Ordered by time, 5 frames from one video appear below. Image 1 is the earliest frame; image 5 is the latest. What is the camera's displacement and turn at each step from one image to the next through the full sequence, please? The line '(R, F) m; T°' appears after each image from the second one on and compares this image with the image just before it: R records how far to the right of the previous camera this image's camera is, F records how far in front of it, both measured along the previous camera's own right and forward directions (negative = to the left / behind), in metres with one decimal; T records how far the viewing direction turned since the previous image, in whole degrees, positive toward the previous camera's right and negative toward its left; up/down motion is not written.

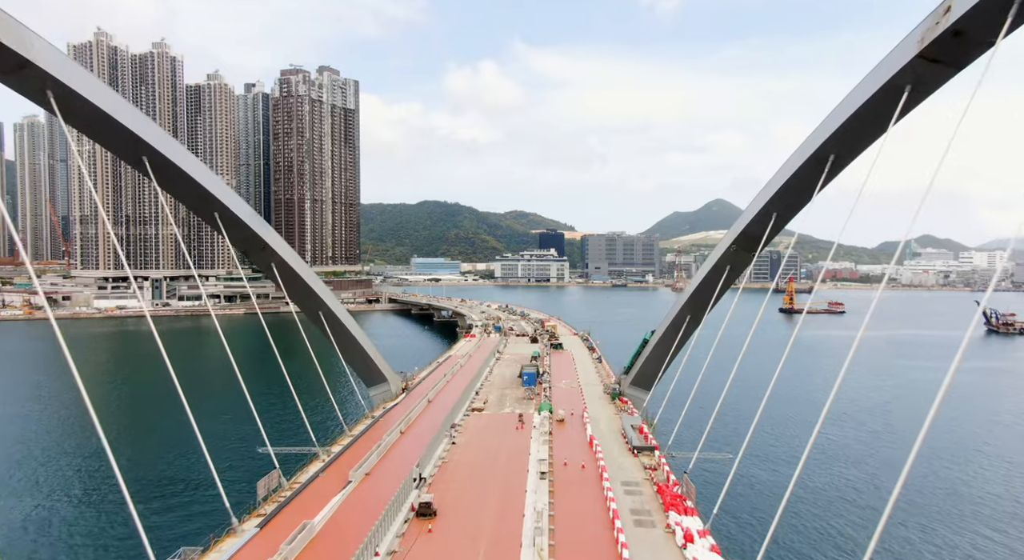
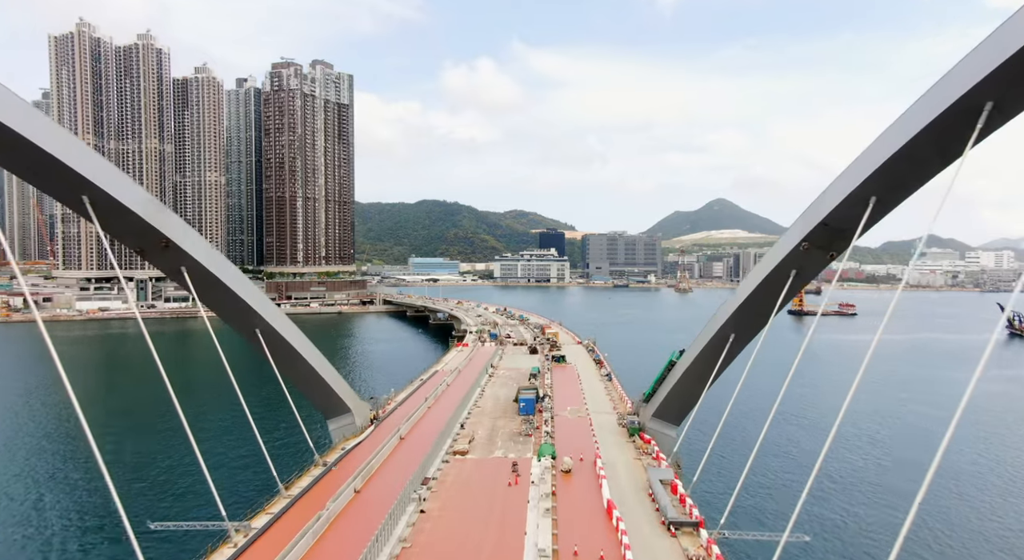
(+0.1, +2.1) m; 0°
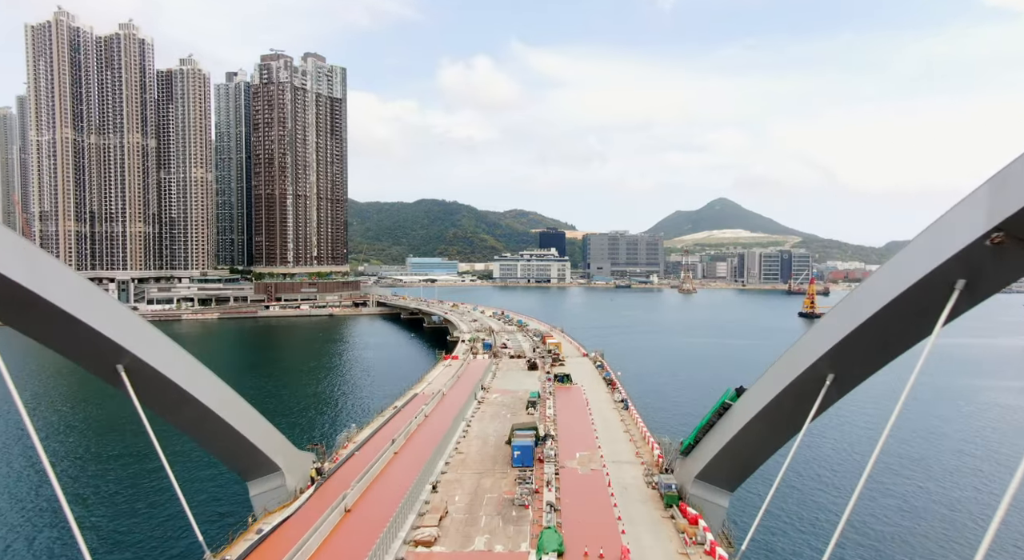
(+0.1, +2.4) m; 0°
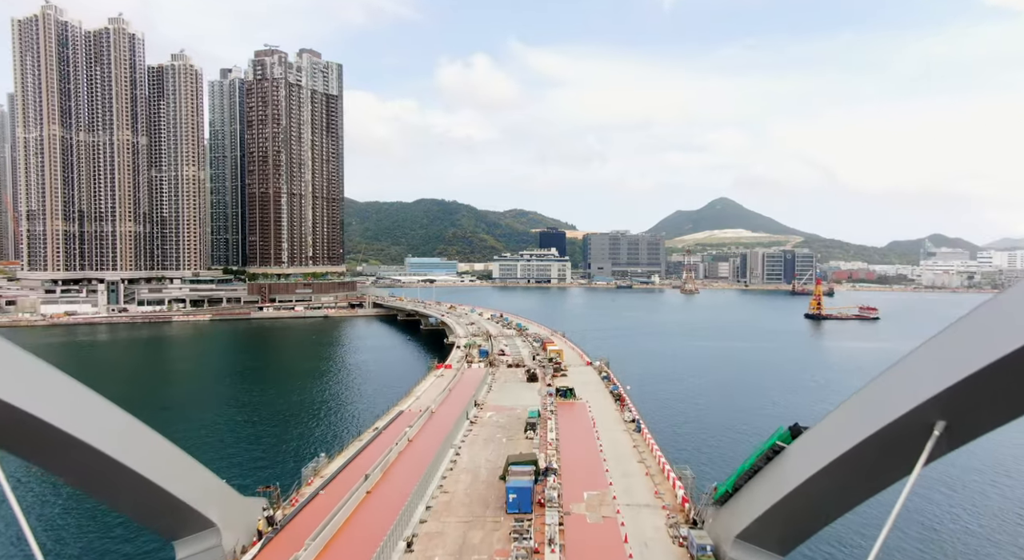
(+0.1, +1.3) m; 0°
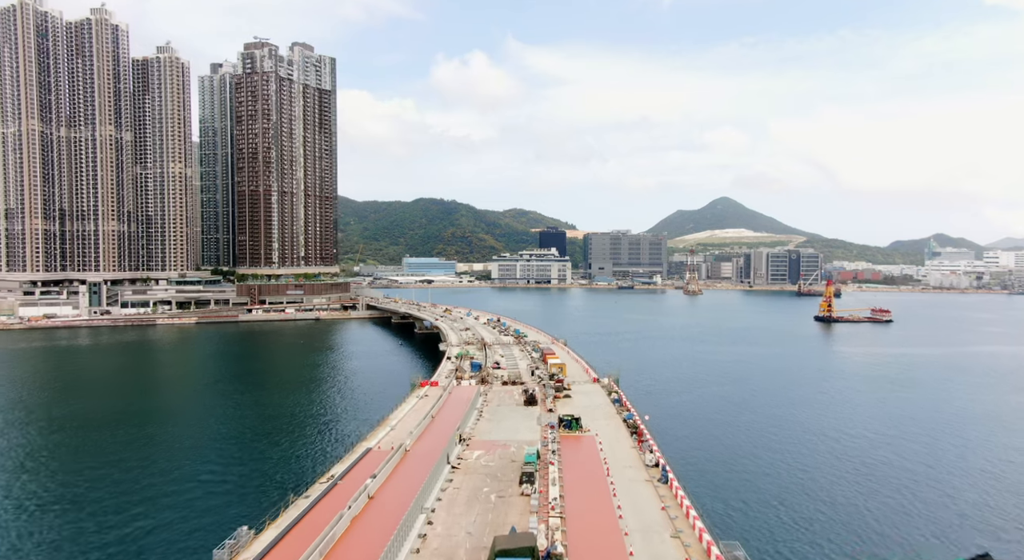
(+0.1, +2.0) m; 0°
